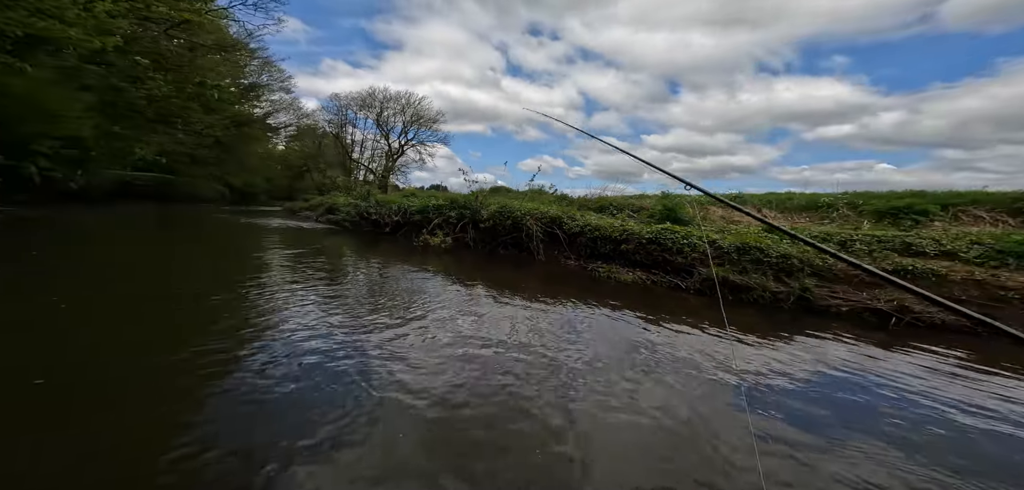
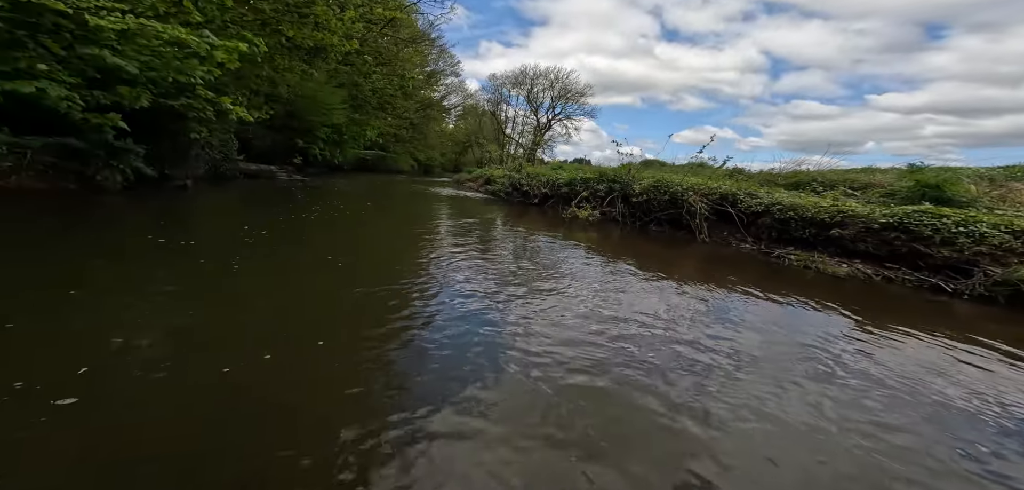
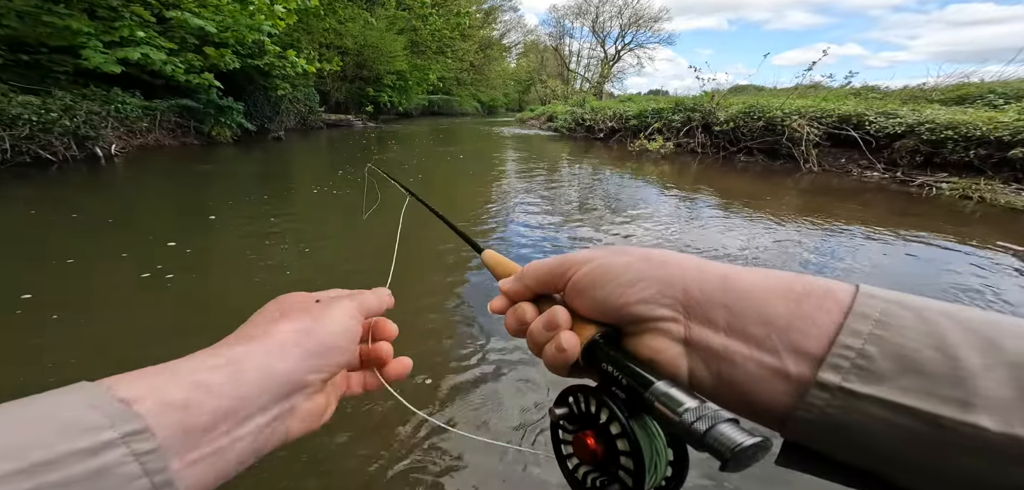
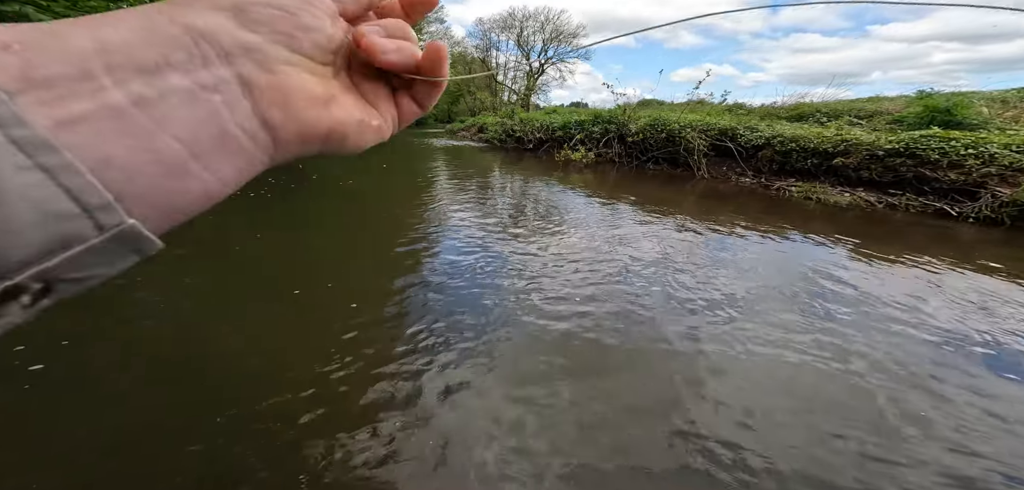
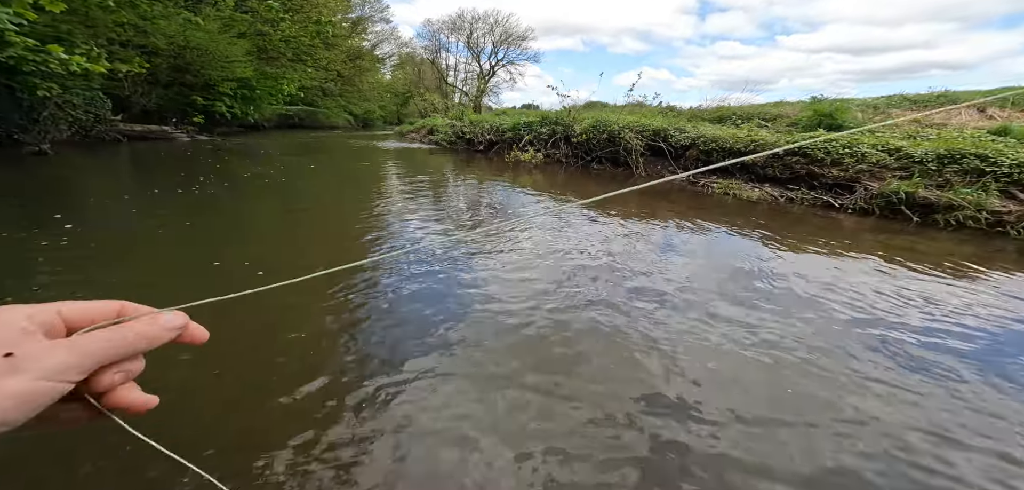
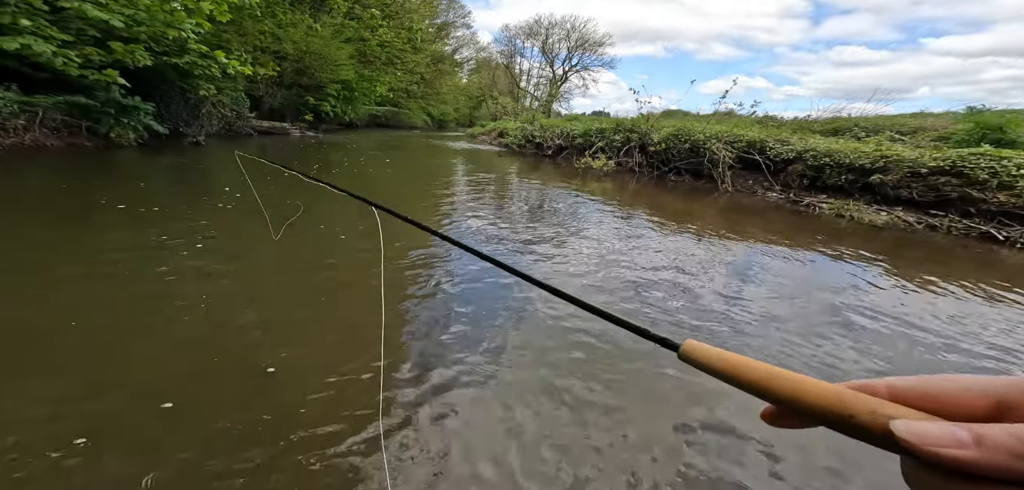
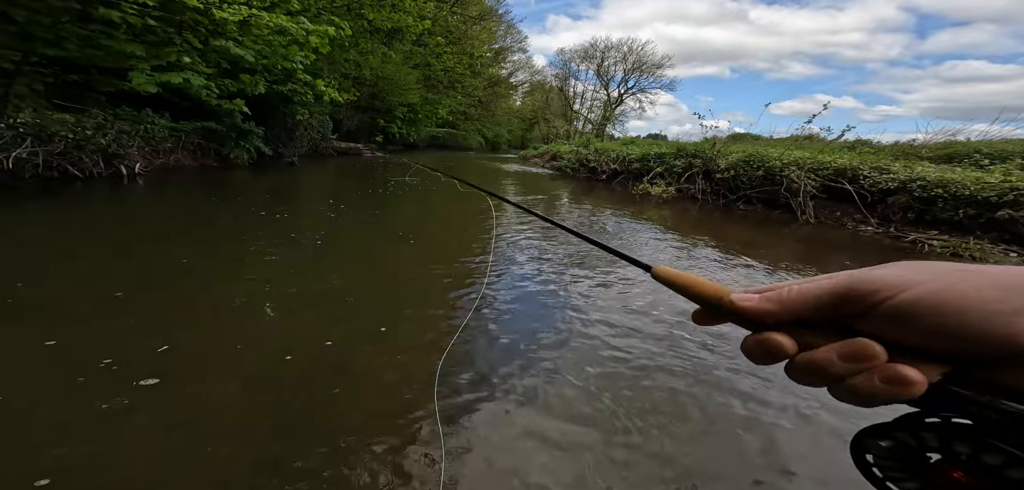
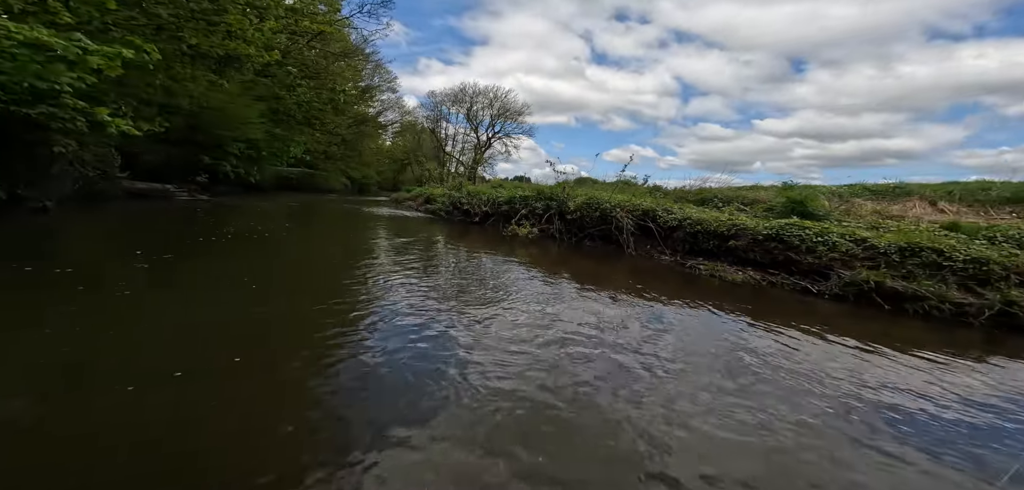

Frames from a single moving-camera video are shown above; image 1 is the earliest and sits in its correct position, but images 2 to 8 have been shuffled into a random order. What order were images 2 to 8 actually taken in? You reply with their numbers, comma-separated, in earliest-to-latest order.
8, 2, 7, 6, 5, 4, 3
